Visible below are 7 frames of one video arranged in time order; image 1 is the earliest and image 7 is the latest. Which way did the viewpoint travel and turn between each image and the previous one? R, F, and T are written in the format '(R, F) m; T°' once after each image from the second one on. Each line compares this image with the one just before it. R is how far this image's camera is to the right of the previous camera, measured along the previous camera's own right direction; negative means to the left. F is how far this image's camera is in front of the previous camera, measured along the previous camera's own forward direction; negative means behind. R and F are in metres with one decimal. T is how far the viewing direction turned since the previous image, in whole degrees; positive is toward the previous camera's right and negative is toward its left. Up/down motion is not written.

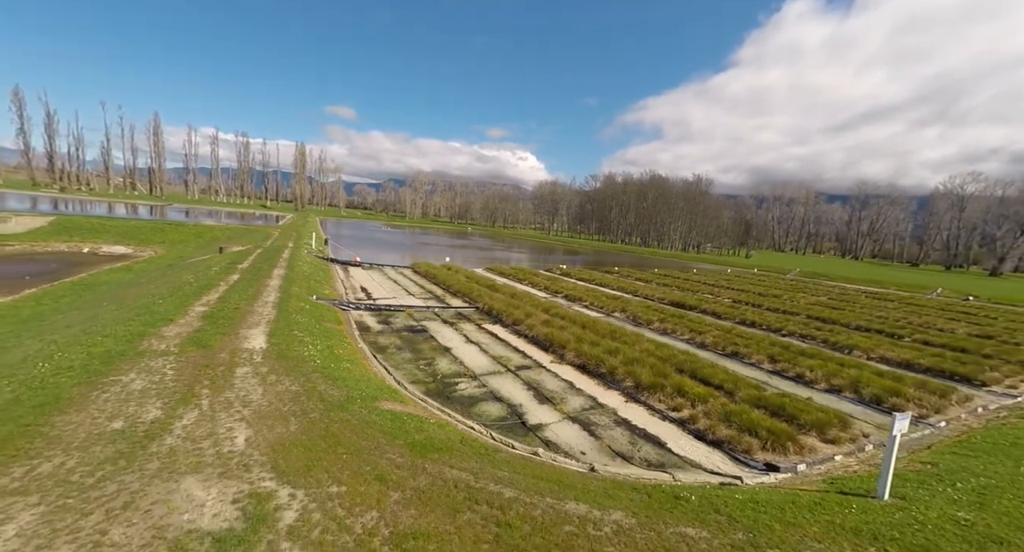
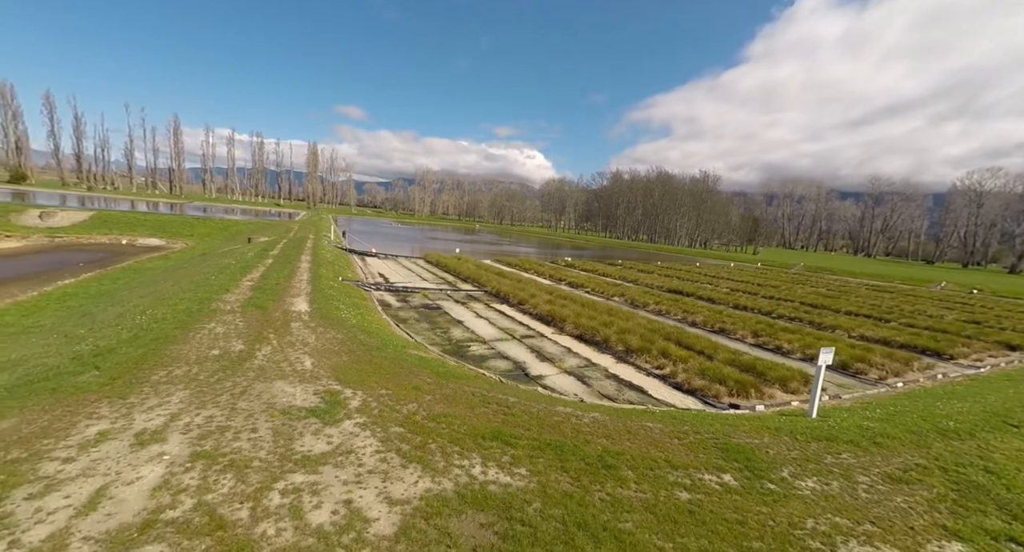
(+0.1, -2.2) m; -1°
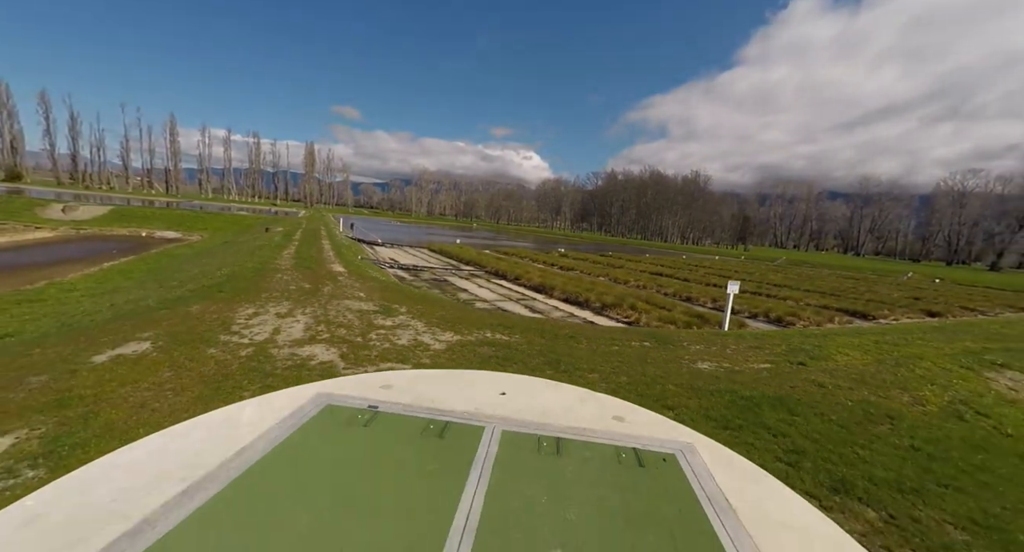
(-0.1, -3.8) m; +1°
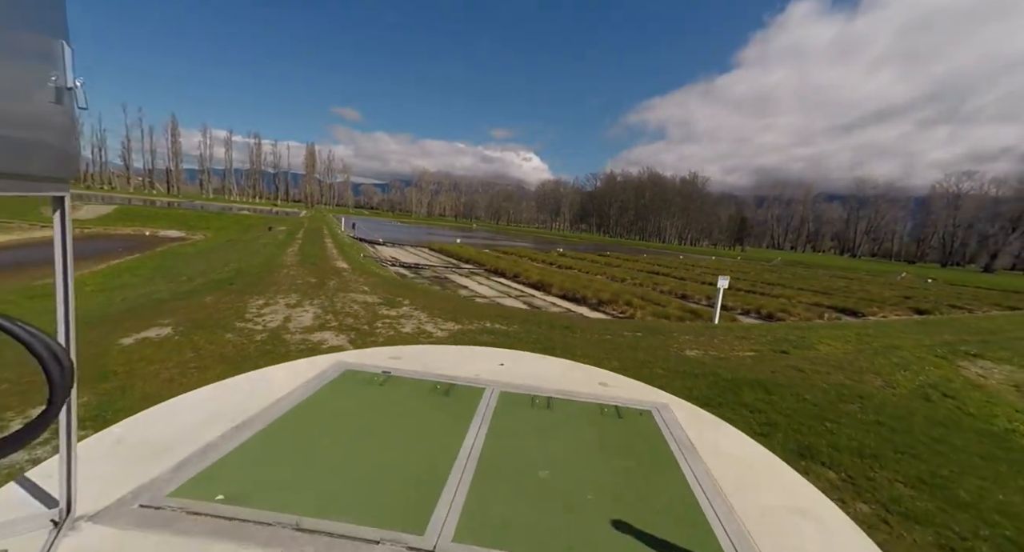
(0.0, -0.5) m; 0°
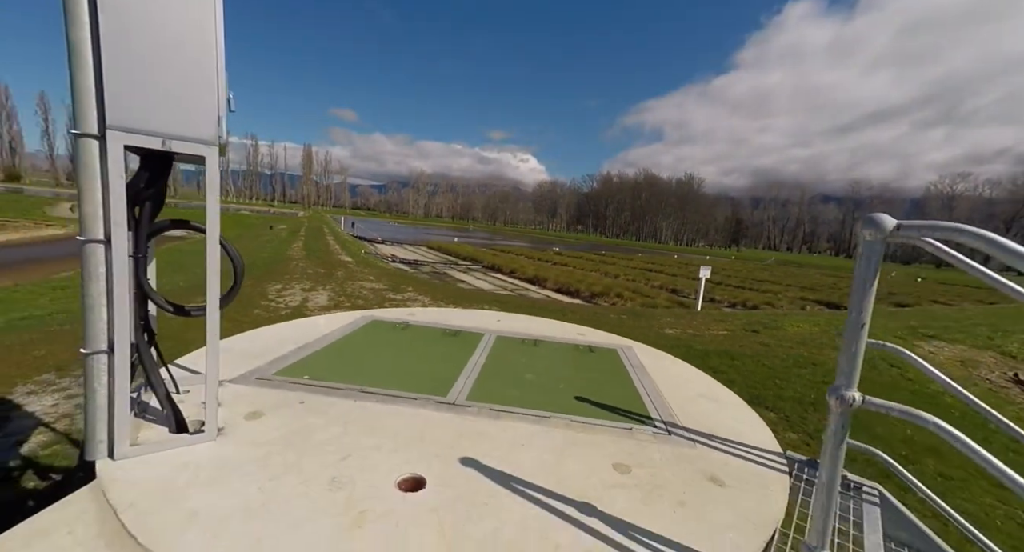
(0.0, -1.0) m; 0°
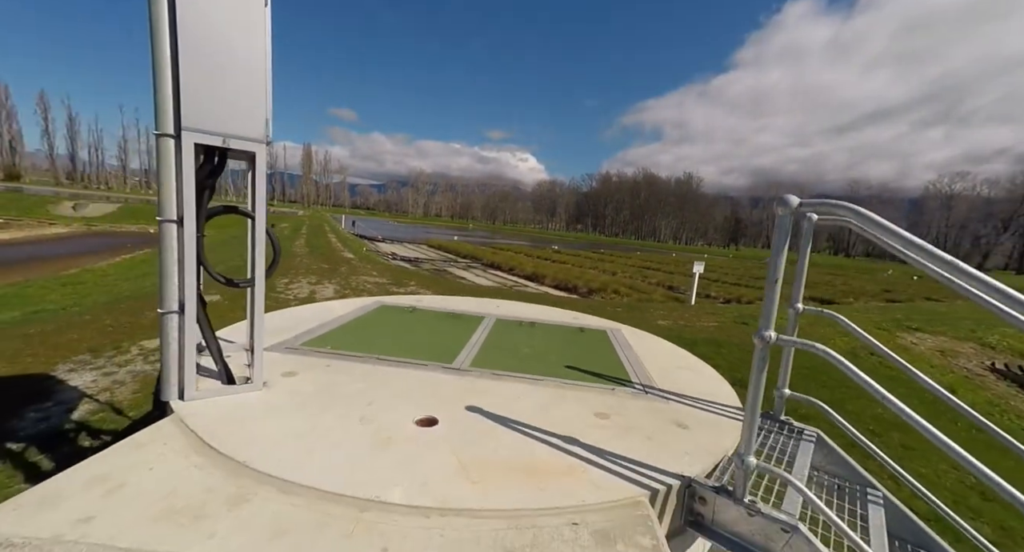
(0.0, -0.4) m; 0°
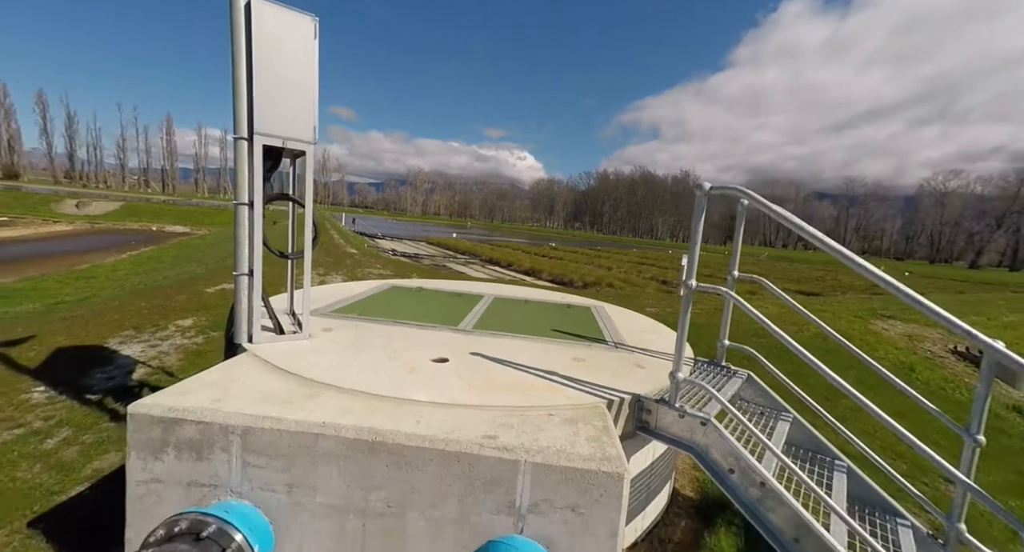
(0.0, -0.7) m; 0°
